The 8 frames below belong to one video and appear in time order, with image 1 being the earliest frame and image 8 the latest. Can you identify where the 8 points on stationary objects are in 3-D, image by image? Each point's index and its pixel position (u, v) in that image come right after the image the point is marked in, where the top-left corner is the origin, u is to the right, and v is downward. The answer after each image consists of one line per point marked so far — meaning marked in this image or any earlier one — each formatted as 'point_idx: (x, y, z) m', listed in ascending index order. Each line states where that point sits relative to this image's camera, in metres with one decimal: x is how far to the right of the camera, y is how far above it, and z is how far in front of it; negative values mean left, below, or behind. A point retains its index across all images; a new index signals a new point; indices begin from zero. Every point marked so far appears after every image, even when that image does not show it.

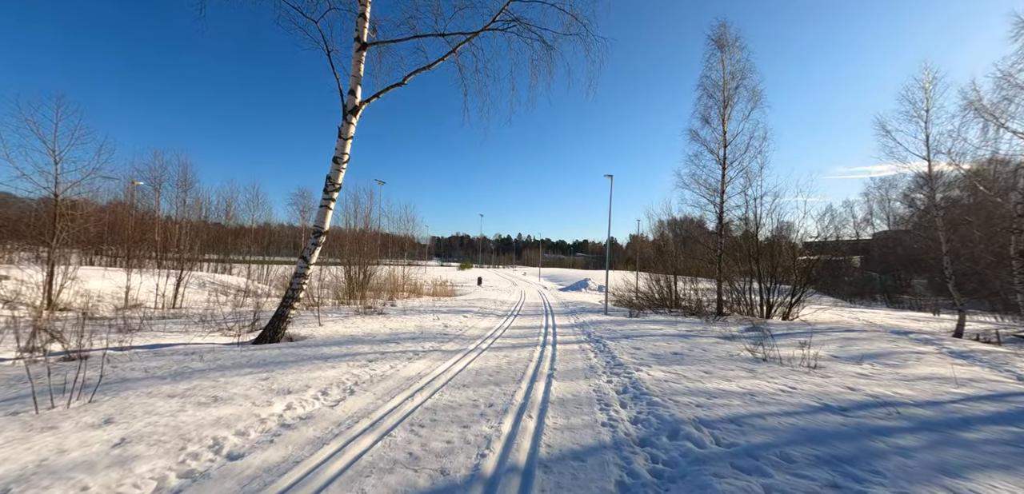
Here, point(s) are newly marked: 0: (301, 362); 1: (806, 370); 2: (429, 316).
0: (-2.9, -1.6, +4.9) m
1: (+5.1, -2.1, +6.2) m
2: (-2.6, -2.2, +11.1) m
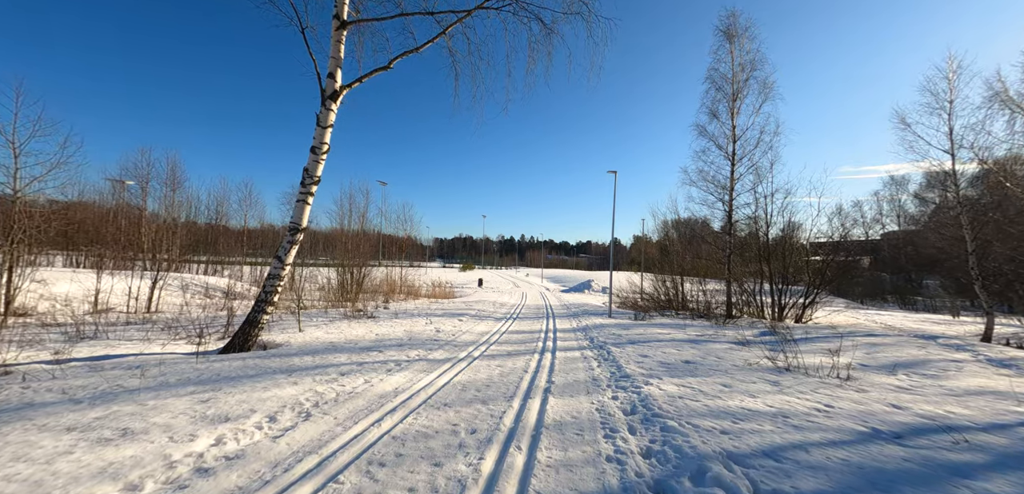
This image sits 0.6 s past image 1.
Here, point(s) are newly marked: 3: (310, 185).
0: (-3.0, -1.5, +4.2) m
1: (+5.0, -2.1, +5.5) m
2: (-2.6, -2.1, +10.5) m
3: (-3.7, +1.2, +6.6) m
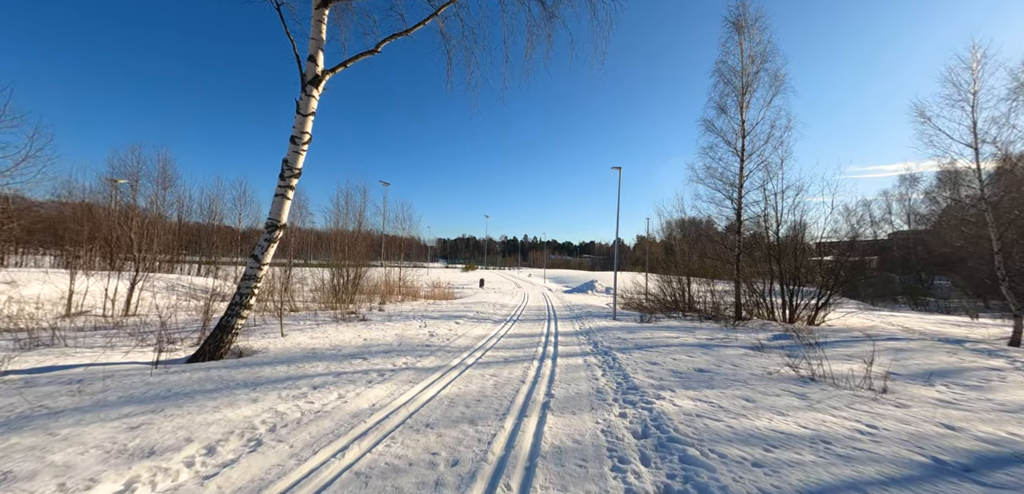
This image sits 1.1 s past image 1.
0: (-3.0, -1.5, +3.7) m
1: (+4.9, -2.0, +4.9) m
2: (-2.7, -2.1, +9.9) m
3: (-3.8, +1.2, +6.1) m
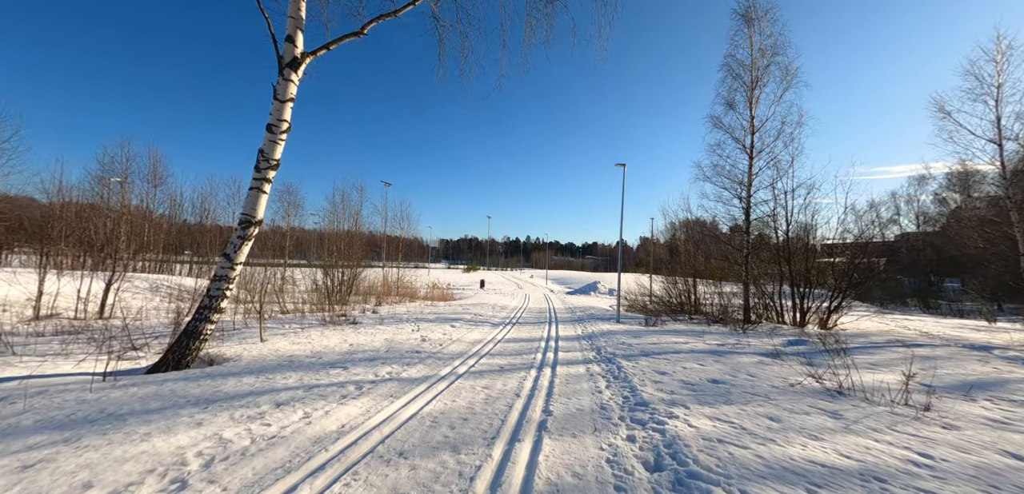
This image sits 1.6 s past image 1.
0: (-3.1, -1.5, +3.2) m
1: (+4.8, -2.0, +4.3) m
2: (-2.7, -2.1, +9.4) m
3: (-3.8, +1.2, +5.6) m
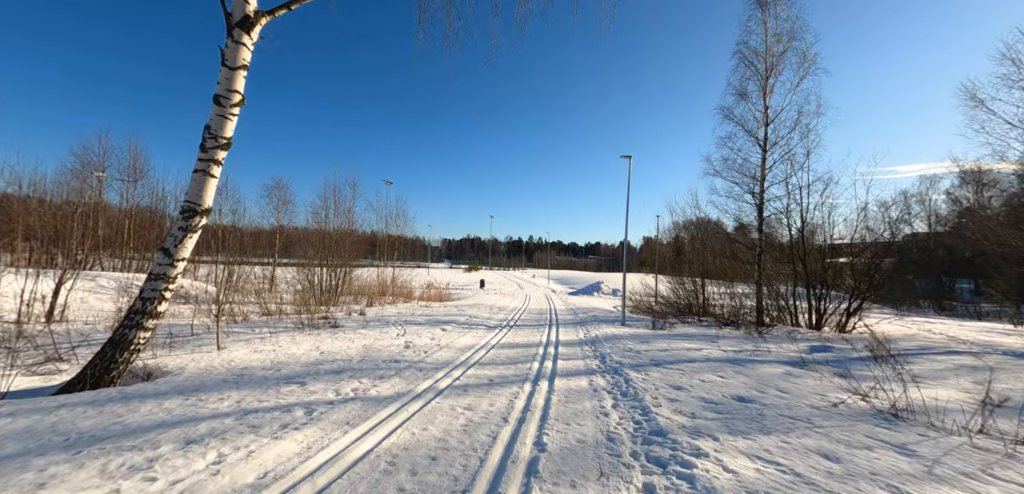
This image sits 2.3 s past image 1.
0: (-3.3, -1.4, +2.4) m
1: (+4.7, -1.9, +3.4) m
2: (-2.8, -2.0, +8.6) m
3: (-4.0, +1.3, +4.8) m
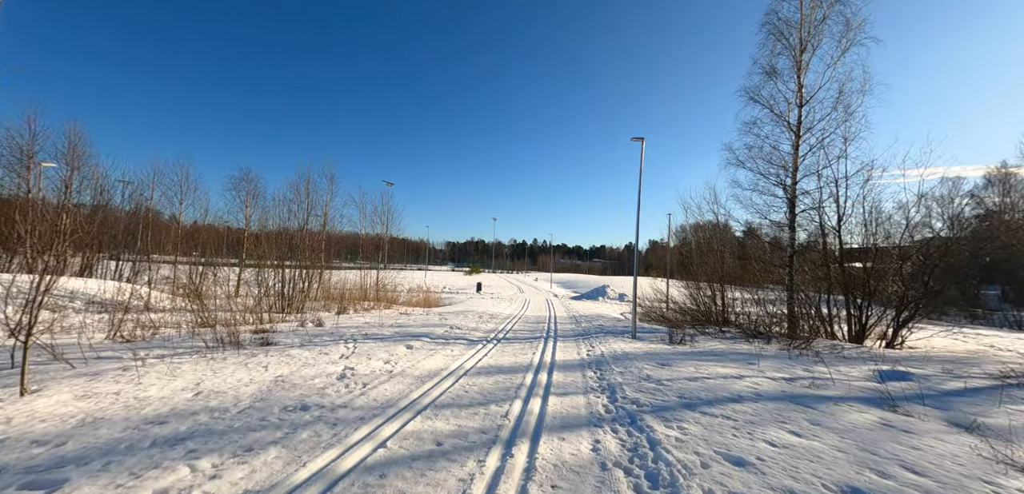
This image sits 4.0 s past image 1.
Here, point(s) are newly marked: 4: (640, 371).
0: (-3.7, -1.2, +0.4) m
1: (+4.3, -1.8, +1.3) m
2: (-3.2, -1.9, +6.6) m
3: (-4.4, +1.5, +2.8) m
4: (+2.5, -2.4, +7.1) m
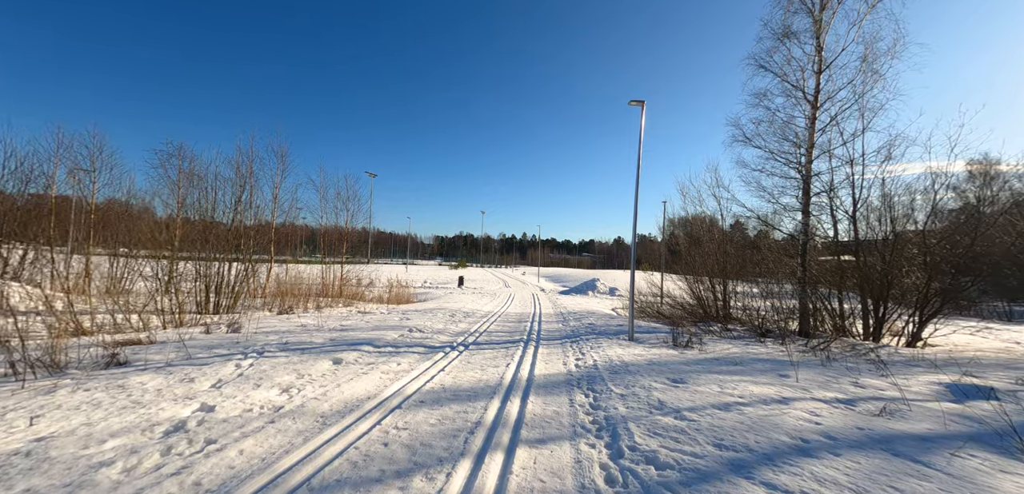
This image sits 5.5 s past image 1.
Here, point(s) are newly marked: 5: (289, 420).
0: (-4.0, -1.0, -1.7) m
1: (+3.9, -1.6, -0.5) m
2: (-3.7, -1.6, +4.5) m
3: (-4.8, +1.7, +0.7) m
4: (+1.9, -2.1, +5.3) m
5: (-2.2, -1.8, +3.8) m
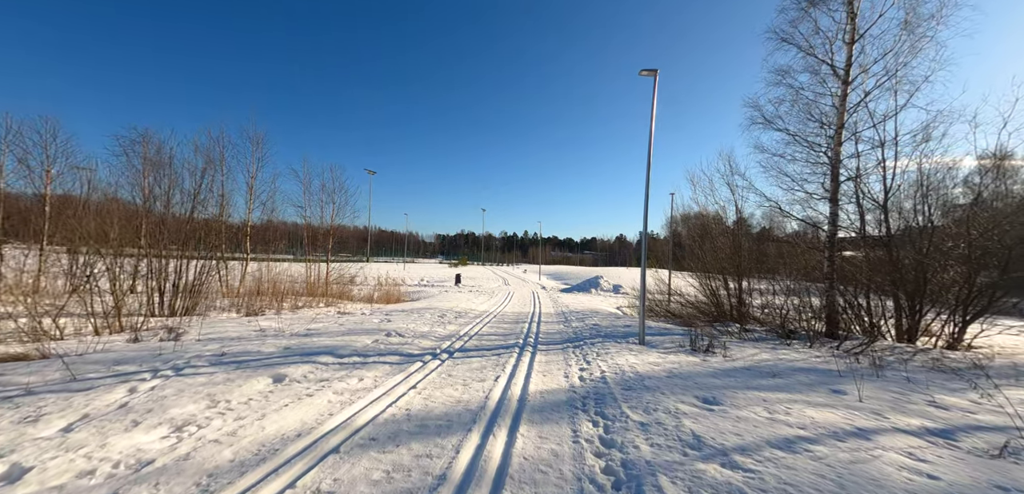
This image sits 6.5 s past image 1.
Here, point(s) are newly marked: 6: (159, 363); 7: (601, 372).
0: (-4.2, -0.9, -2.9) m
1: (+3.7, -1.4, -1.7) m
2: (-3.8, -1.4, +3.3) m
3: (-5.0, +1.8, -0.5) m
4: (+1.8, -1.9, +4.1) m
5: (-2.4, -1.6, +2.6) m
6: (-4.5, -1.5, +4.8) m
7: (+1.6, -2.1, +6.2) m
